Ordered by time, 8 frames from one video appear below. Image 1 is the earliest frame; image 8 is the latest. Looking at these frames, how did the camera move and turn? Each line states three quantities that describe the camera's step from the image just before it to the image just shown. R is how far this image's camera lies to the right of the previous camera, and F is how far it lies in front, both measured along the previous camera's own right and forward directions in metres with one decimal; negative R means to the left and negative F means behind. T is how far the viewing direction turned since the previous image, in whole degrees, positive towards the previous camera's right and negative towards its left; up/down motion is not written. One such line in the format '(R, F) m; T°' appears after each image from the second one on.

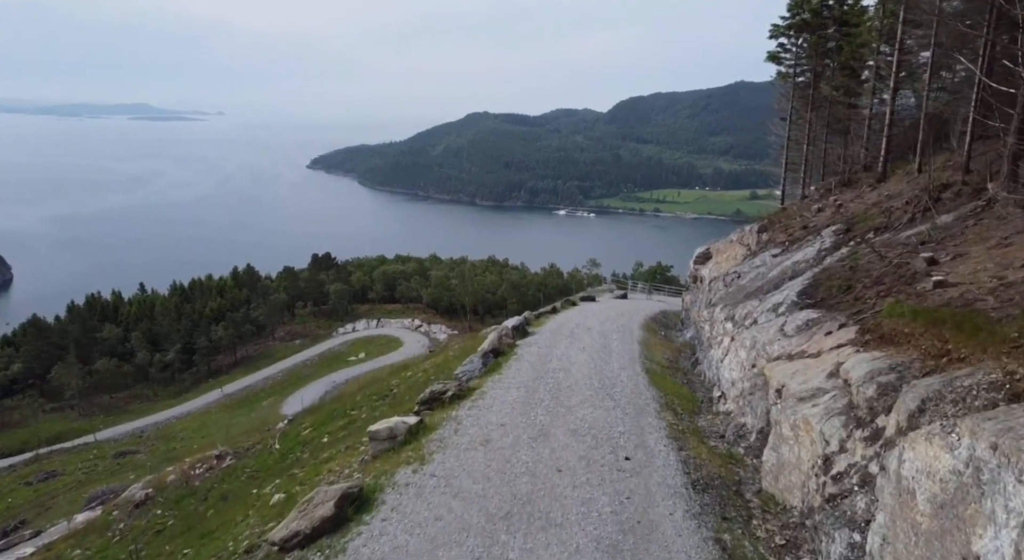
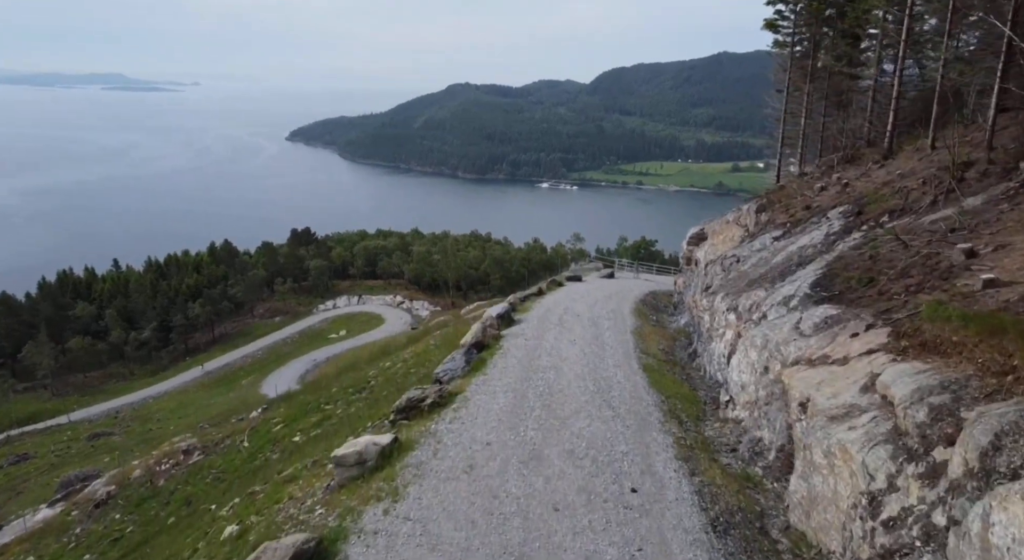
(-0.1, +1.9) m; +2°
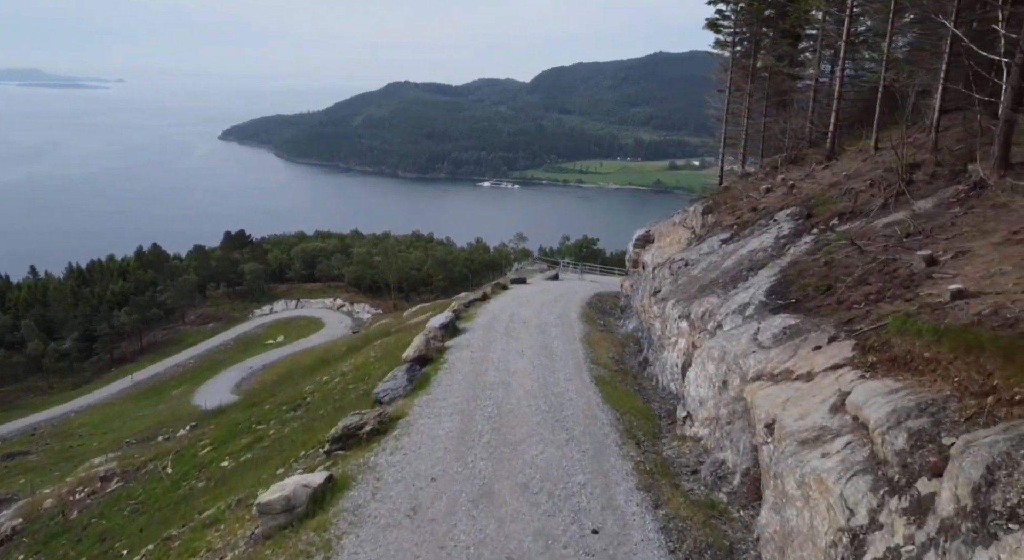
(0.0, +1.2) m; +5°
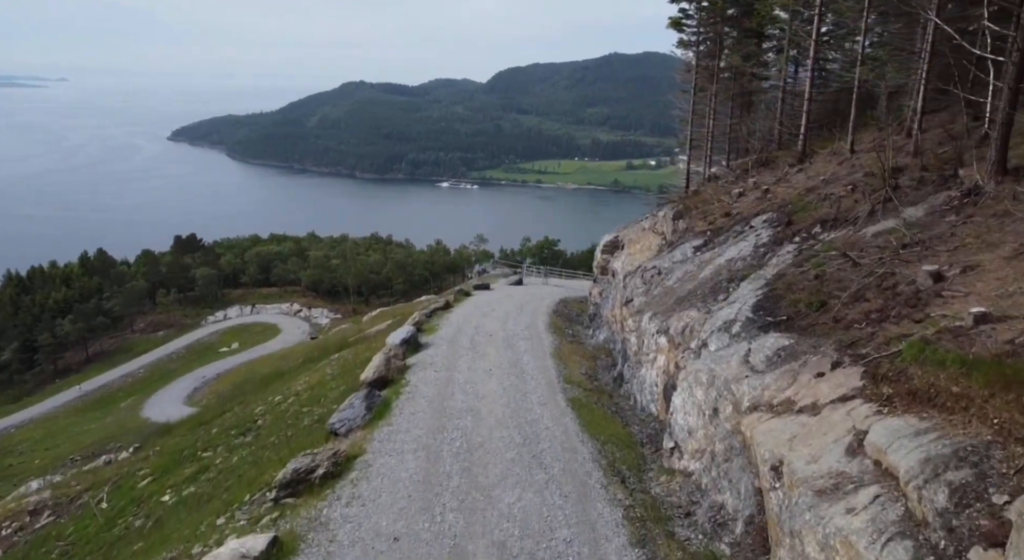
(-0.2, +1.5) m; +4°
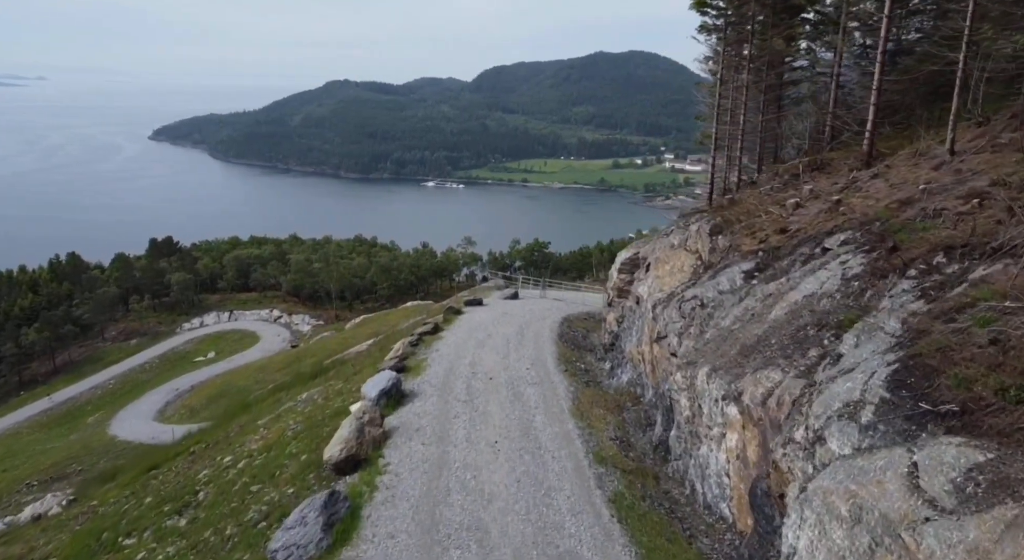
(-0.6, +5.0) m; +1°
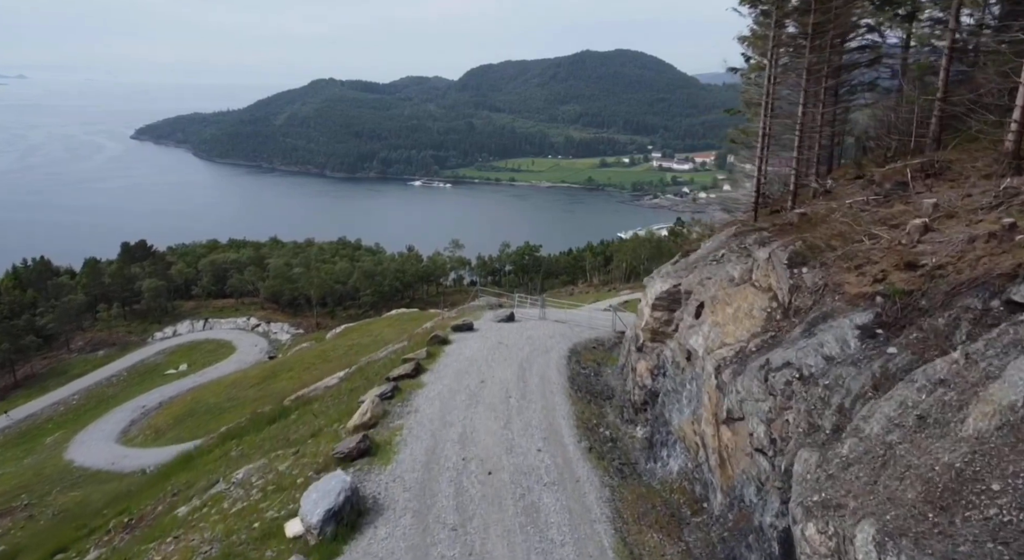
(-0.5, +6.5) m; +1°
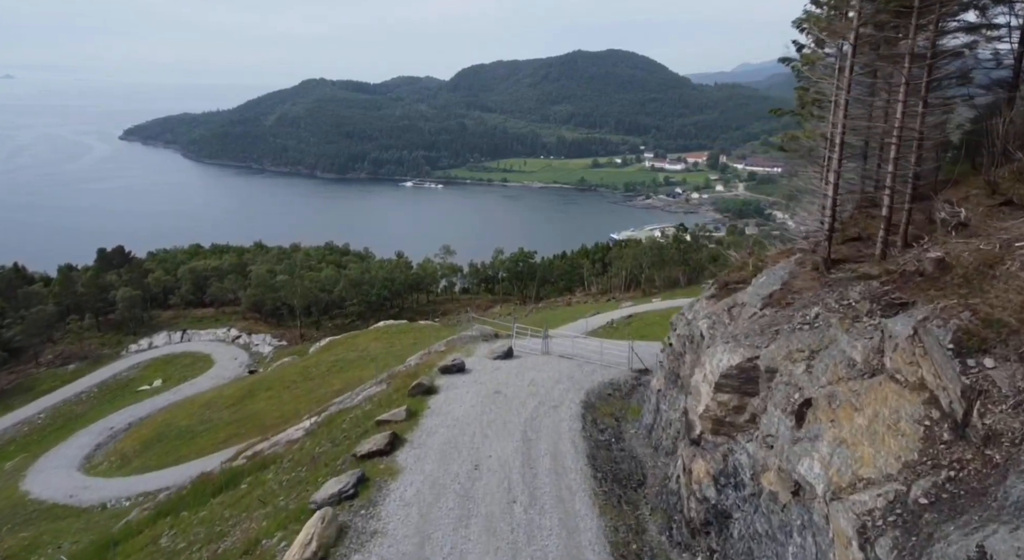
(-0.3, +6.3) m; +1°
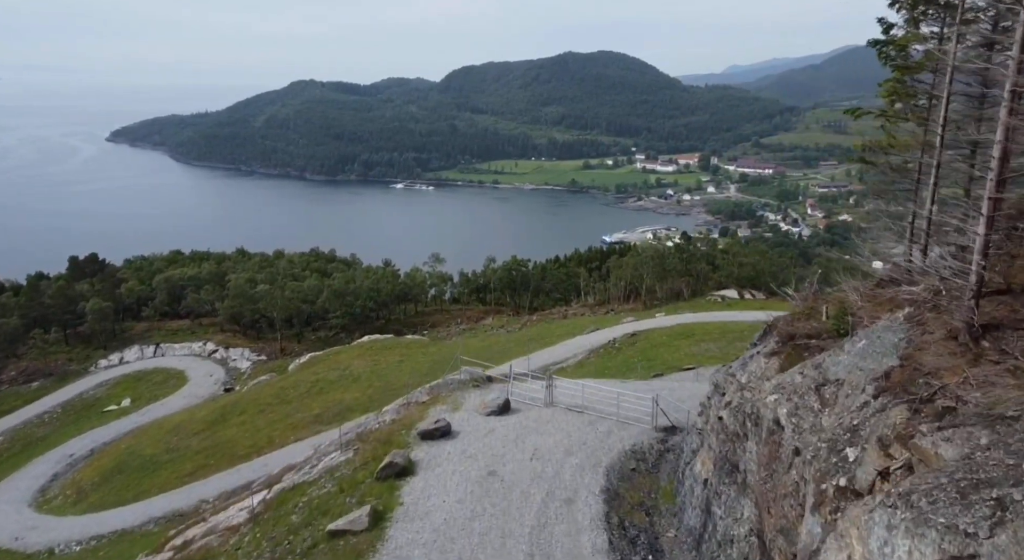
(-0.2, +6.7) m; +1°
